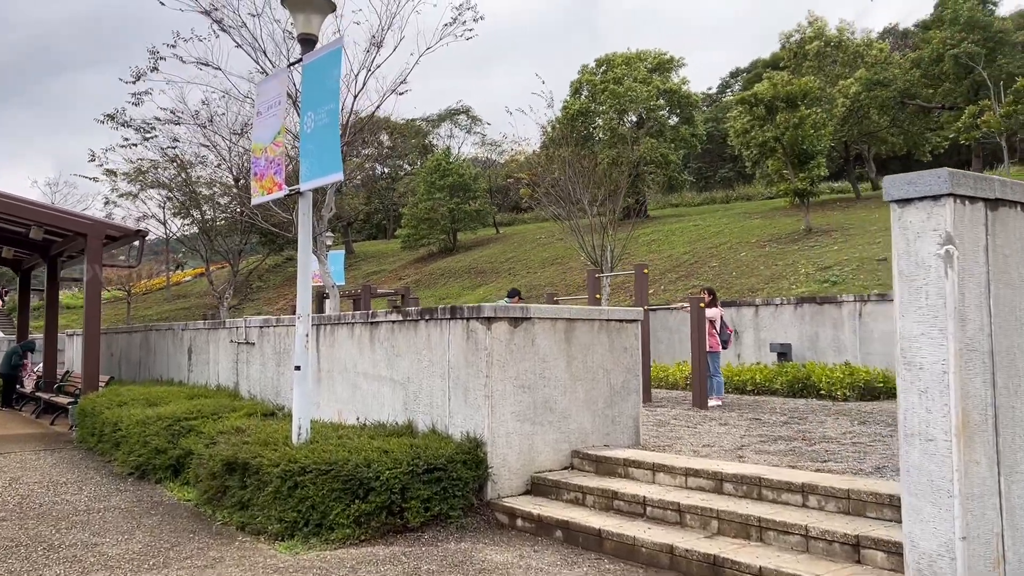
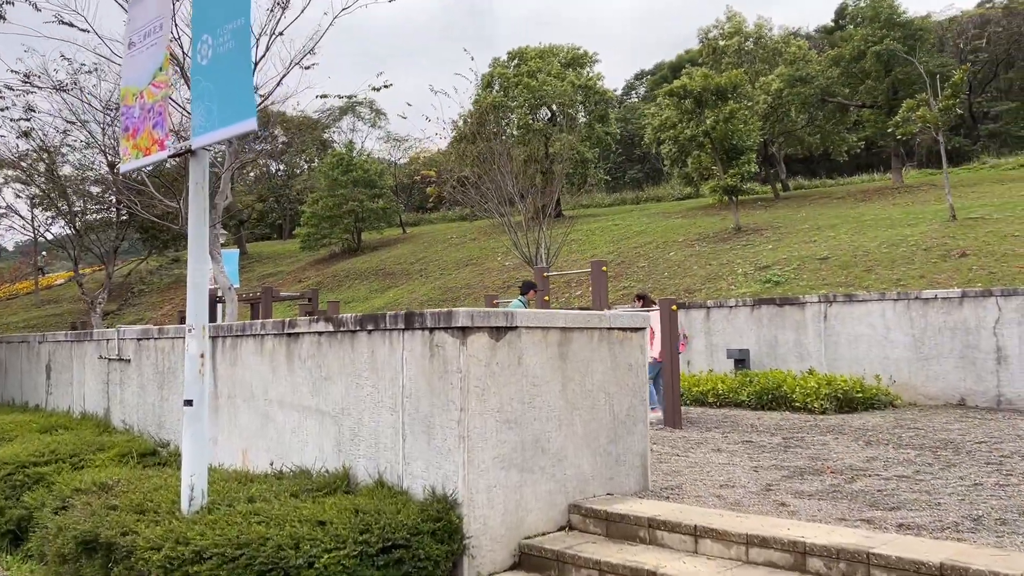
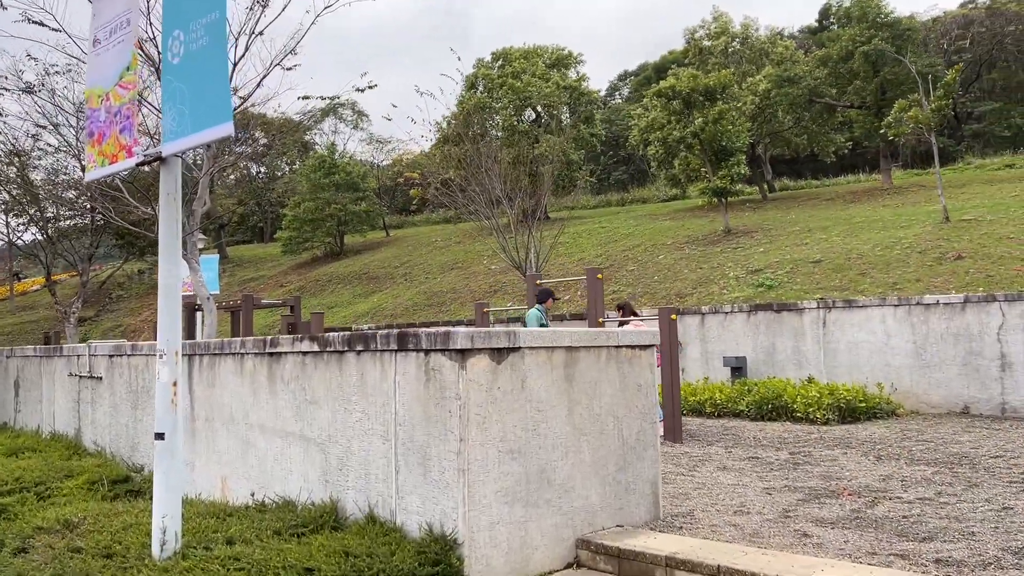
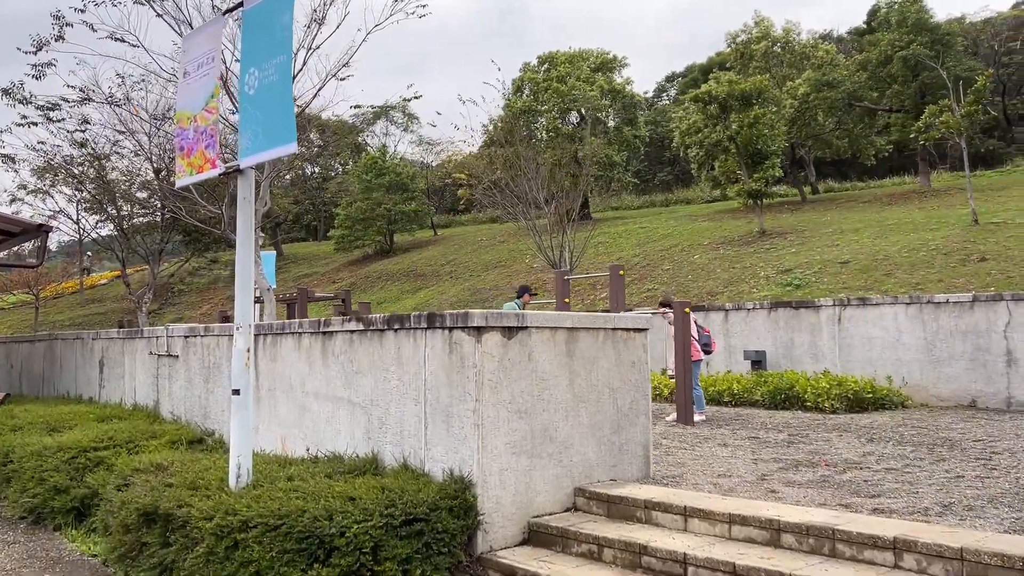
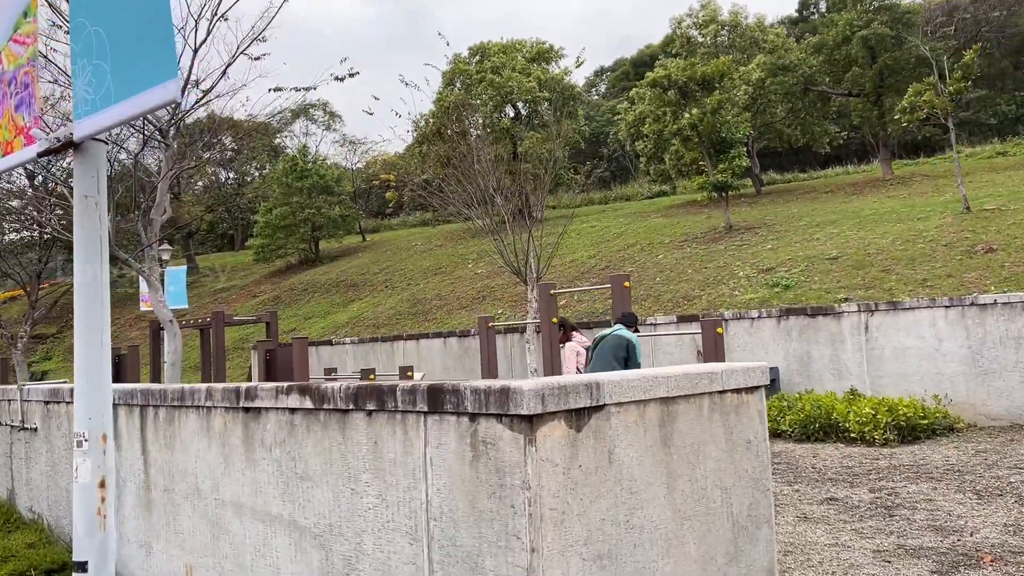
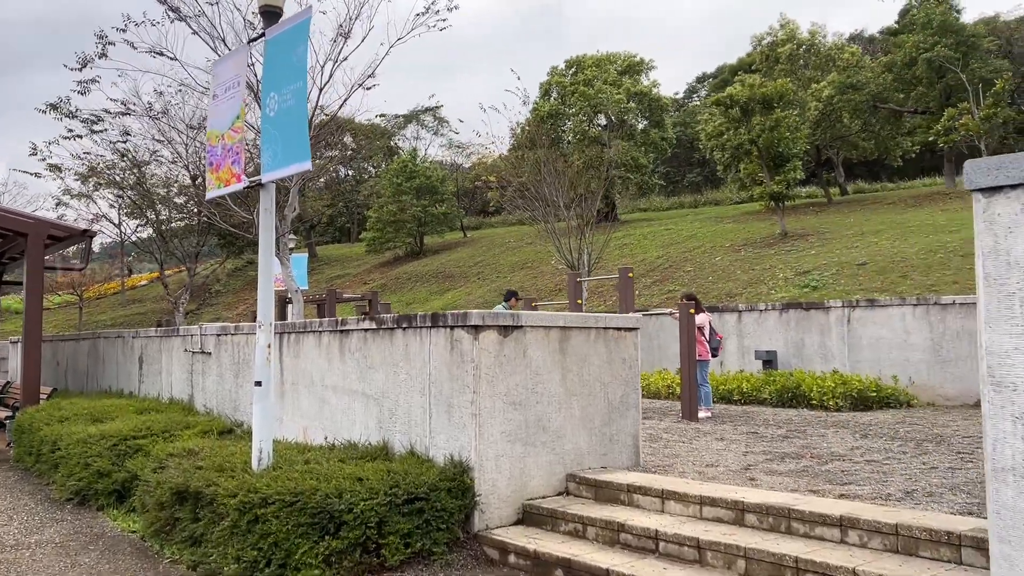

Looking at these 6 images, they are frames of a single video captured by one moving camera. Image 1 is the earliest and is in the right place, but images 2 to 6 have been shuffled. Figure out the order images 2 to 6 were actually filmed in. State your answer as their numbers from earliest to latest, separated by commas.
6, 4, 2, 3, 5
